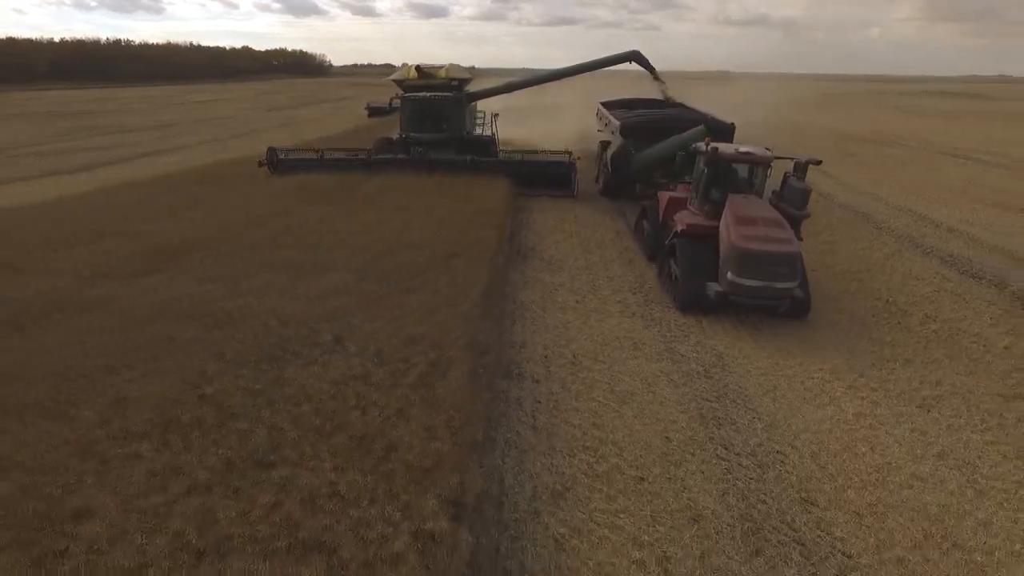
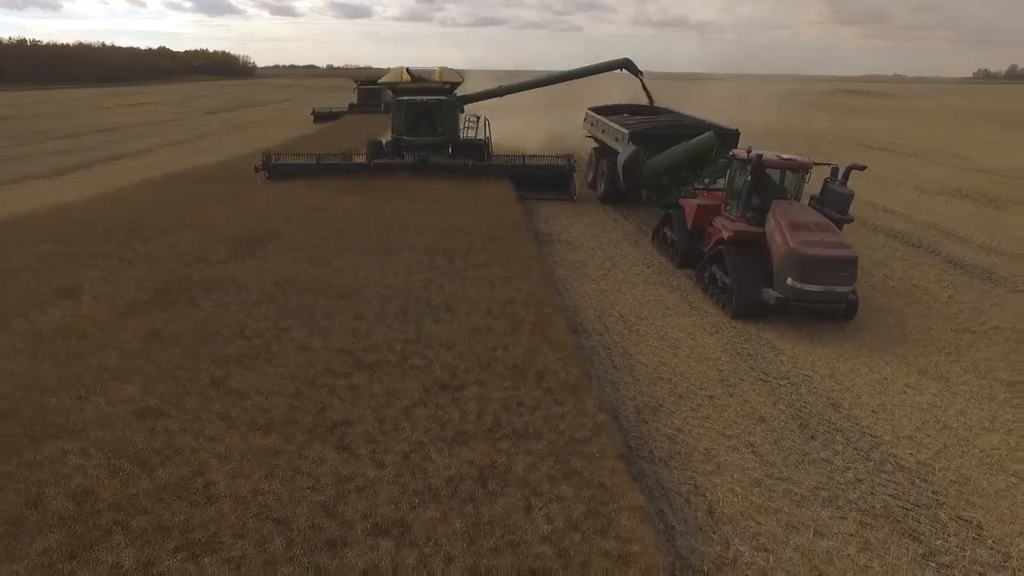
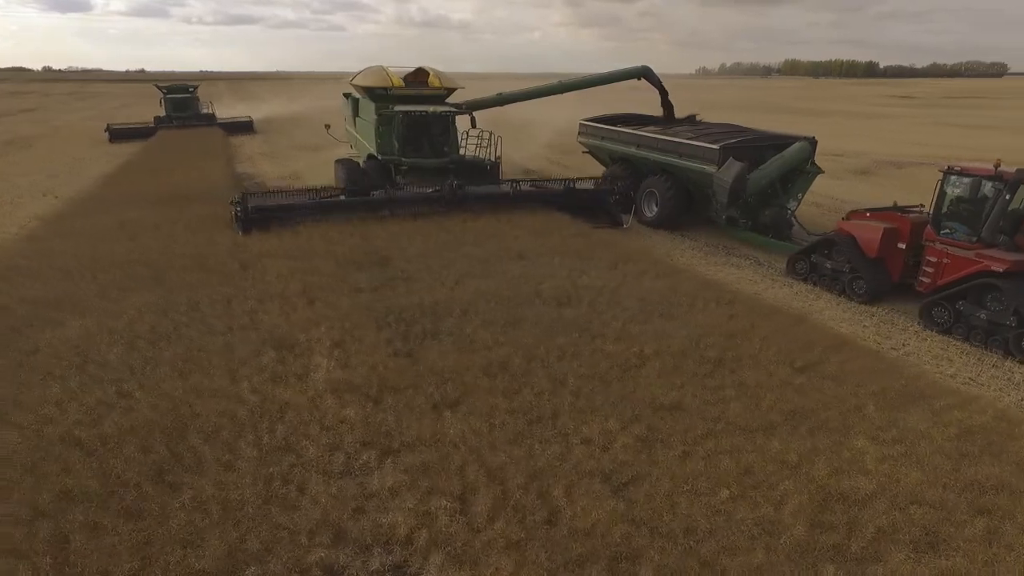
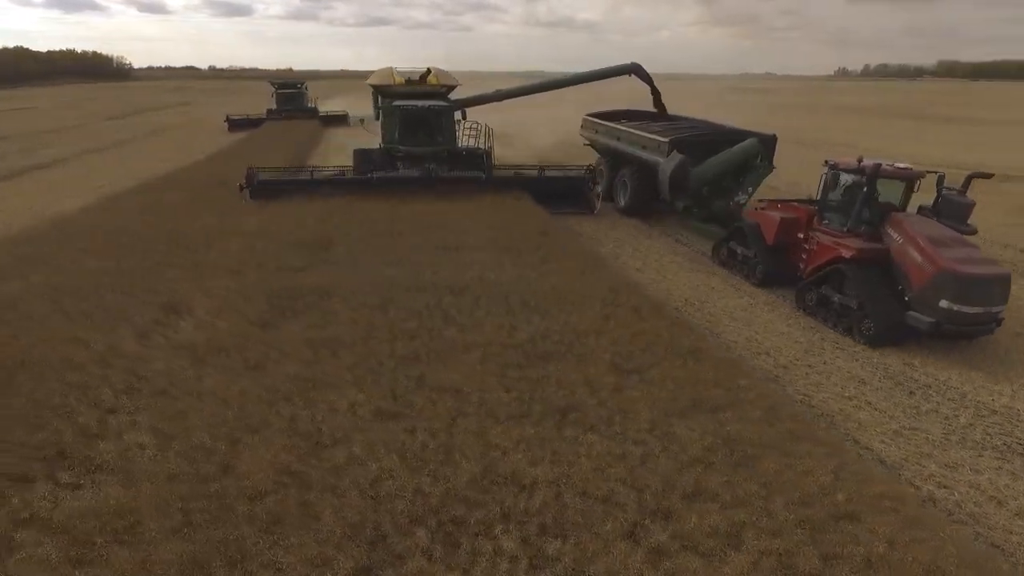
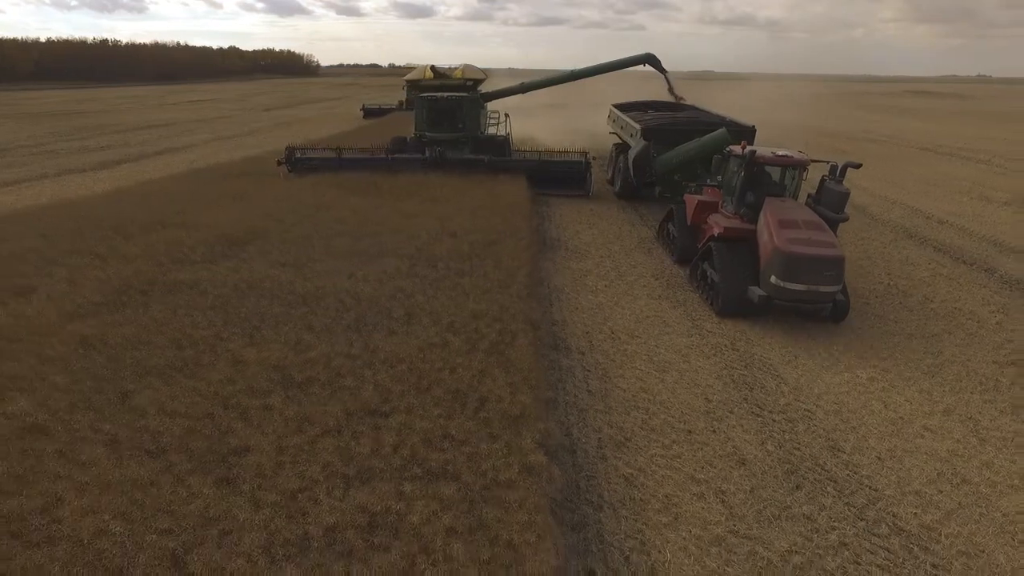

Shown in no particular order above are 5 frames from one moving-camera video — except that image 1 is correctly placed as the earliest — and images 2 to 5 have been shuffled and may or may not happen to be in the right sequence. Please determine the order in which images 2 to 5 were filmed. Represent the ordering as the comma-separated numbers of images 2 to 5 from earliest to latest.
5, 2, 4, 3
